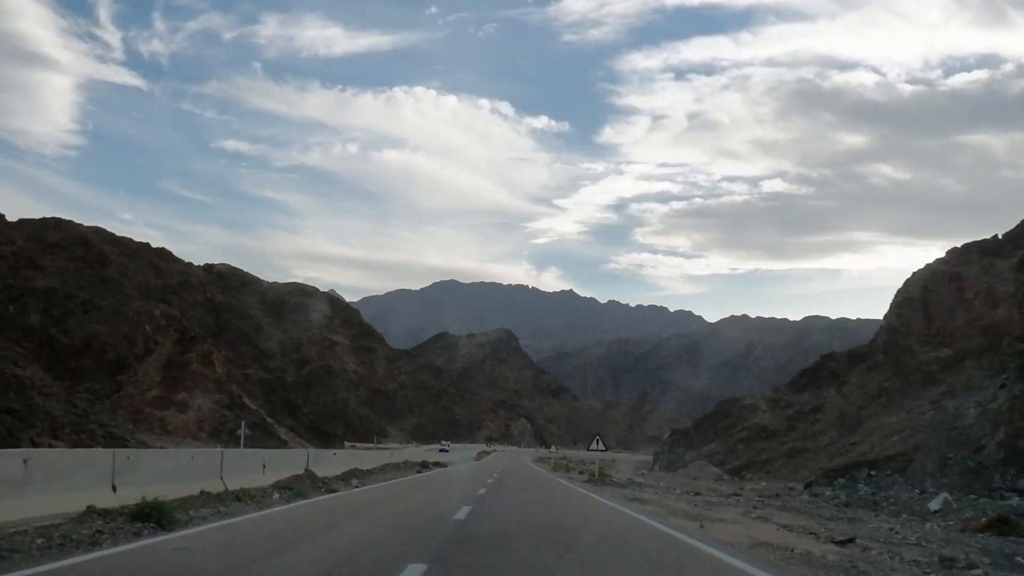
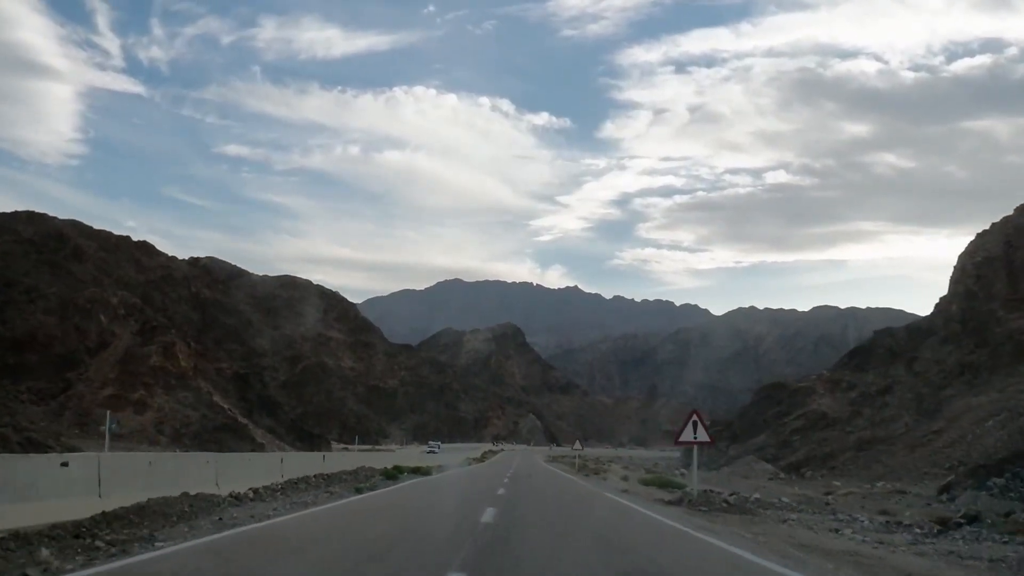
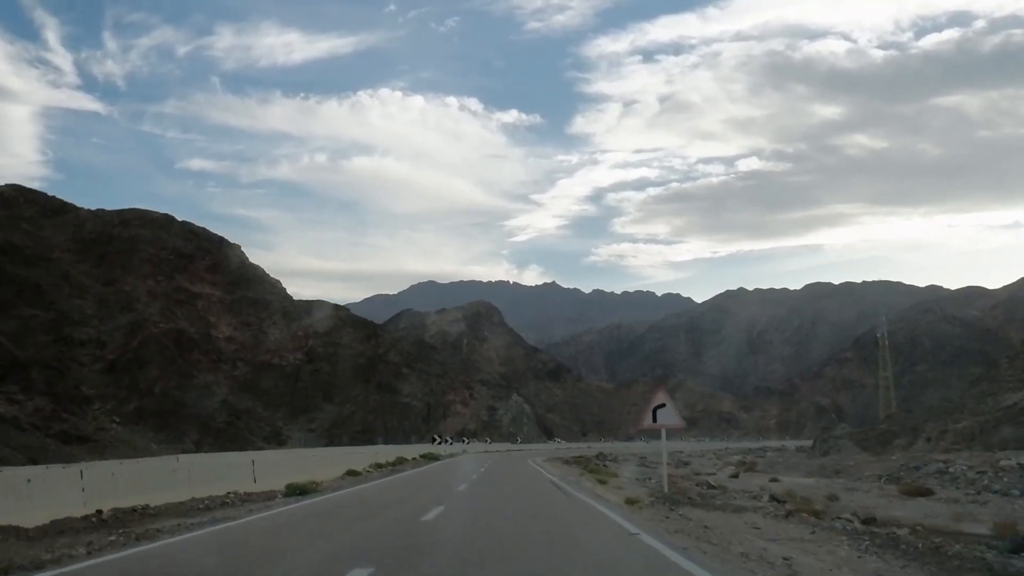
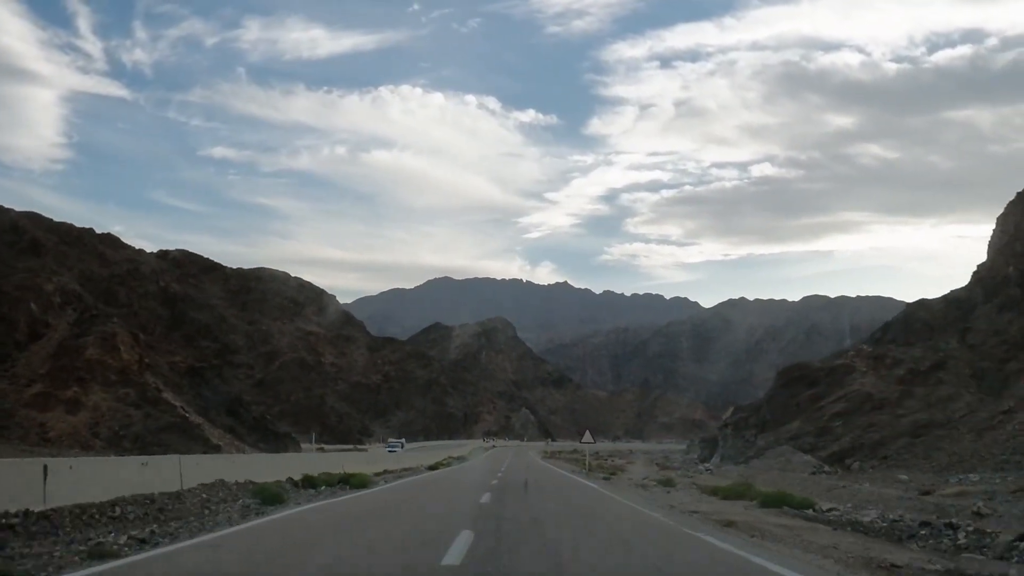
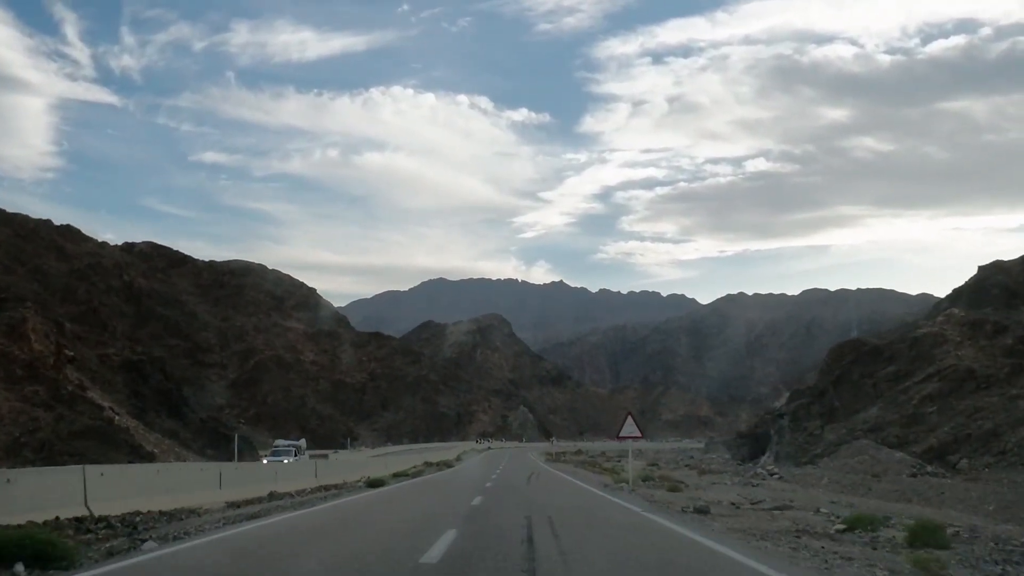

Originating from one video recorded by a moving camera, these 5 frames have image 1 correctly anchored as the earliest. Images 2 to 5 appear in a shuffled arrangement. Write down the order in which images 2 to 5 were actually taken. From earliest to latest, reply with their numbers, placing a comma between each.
2, 4, 5, 3
